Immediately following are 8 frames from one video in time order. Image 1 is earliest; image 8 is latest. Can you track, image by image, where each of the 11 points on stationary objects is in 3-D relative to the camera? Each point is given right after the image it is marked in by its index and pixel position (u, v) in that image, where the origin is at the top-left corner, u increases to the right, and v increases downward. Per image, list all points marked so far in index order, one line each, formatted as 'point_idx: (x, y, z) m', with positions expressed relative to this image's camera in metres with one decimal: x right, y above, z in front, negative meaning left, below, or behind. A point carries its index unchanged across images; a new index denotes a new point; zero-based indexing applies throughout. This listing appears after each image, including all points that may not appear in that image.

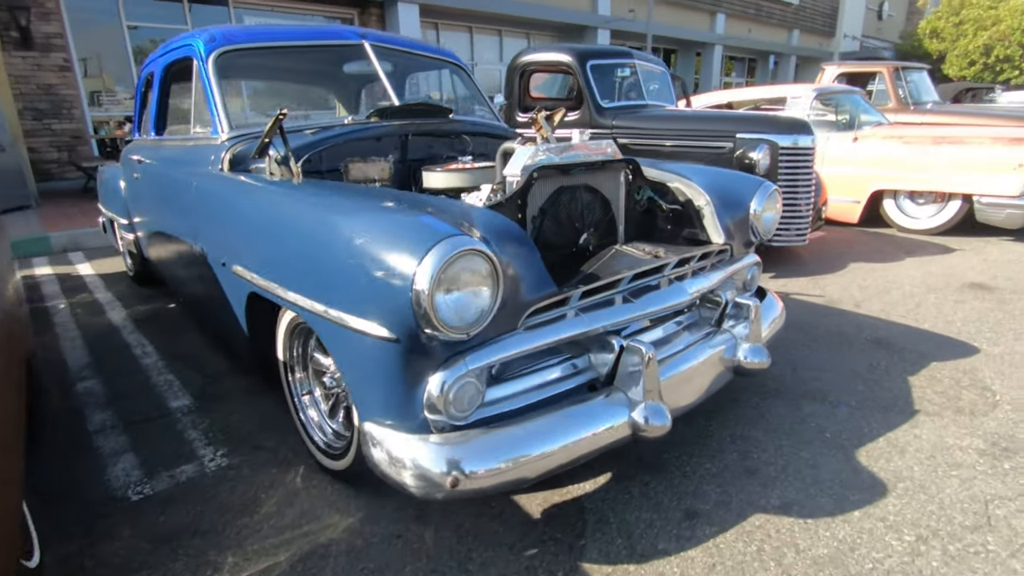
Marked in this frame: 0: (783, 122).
0: (+2.1, +1.4, +4.9) m
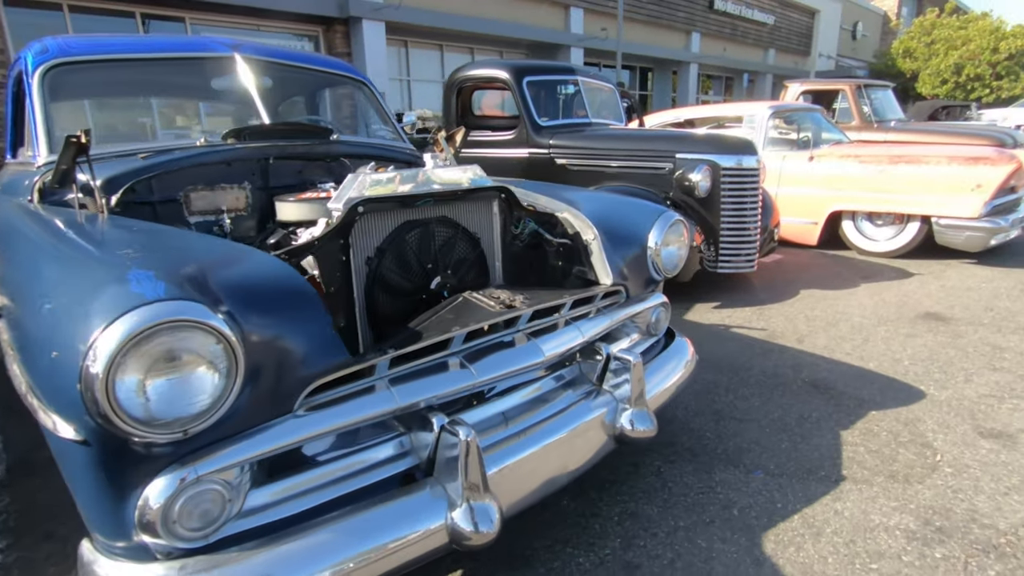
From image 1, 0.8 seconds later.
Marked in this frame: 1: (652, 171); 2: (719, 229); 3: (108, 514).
0: (+1.6, +1.1, +4.6) m
1: (+1.0, +0.9, +4.8) m
2: (+1.5, +0.4, +4.6) m
3: (-0.8, -0.4, +1.2) m
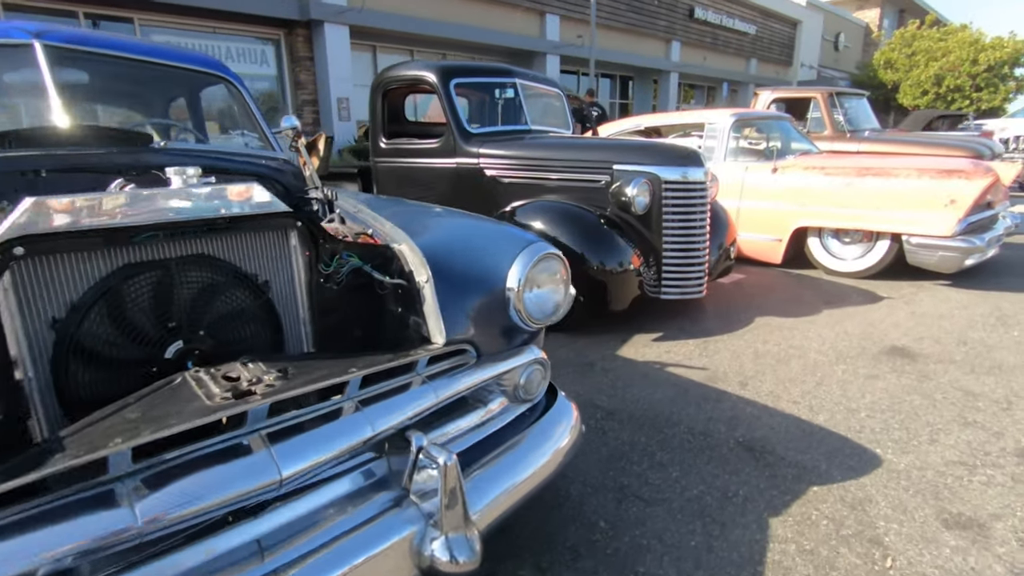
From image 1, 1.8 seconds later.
0: (+1.0, +0.9, +4.1) m
1: (+0.5, +0.7, +4.3) m
2: (+1.0, +0.2, +4.1) m
3: (-1.3, -0.6, +0.6) m
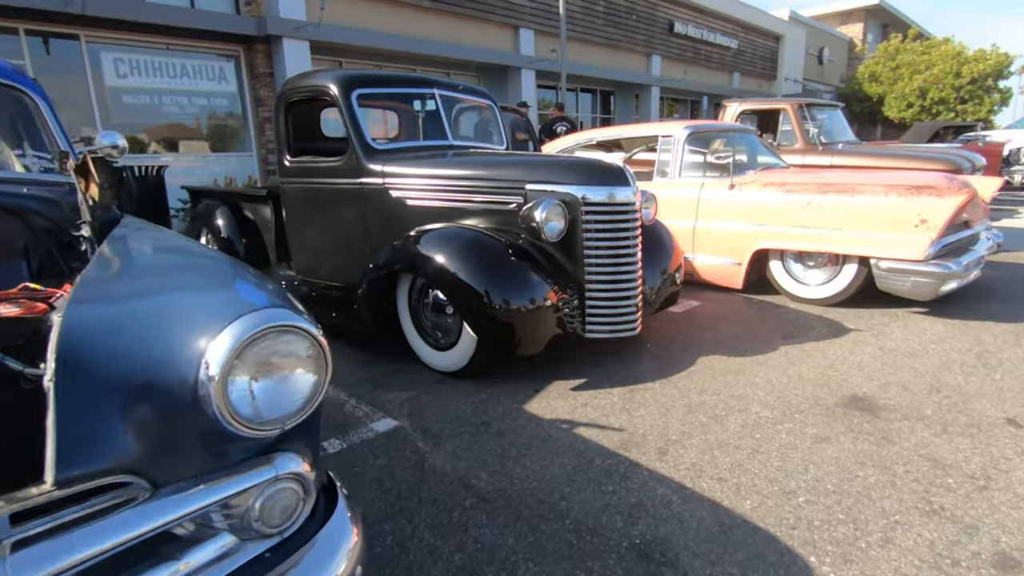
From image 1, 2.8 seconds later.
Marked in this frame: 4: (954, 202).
0: (+0.5, +0.7, +3.6) m
1: (-0.1, +0.5, +3.7) m
2: (+0.4, 0.0, +3.5) m
3: (-1.8, -0.7, 0.0) m
4: (+3.0, +0.6, +4.1) m
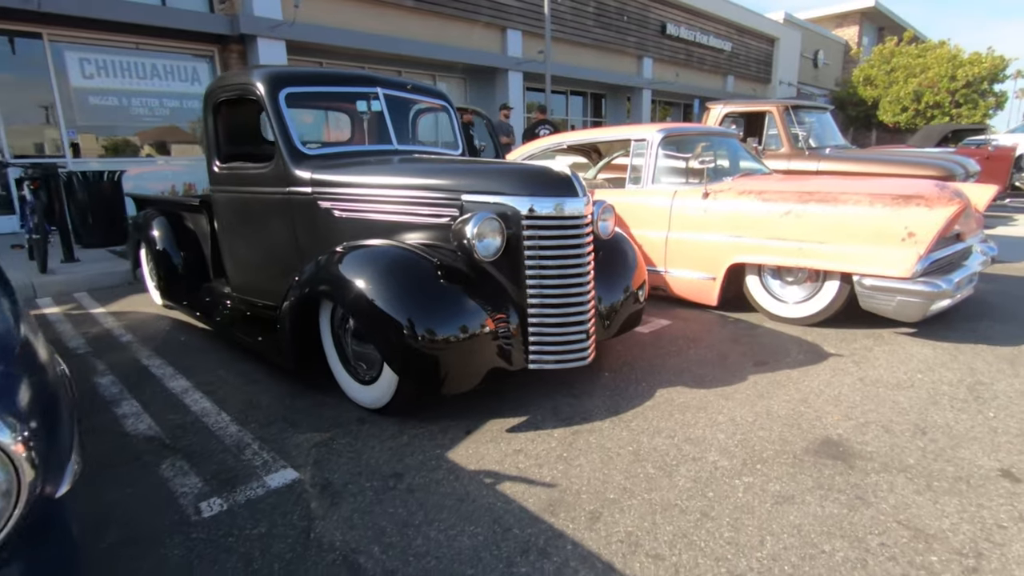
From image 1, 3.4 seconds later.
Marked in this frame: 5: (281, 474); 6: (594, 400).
0: (+0.1, +0.6, +3.2) m
1: (-0.4, +0.4, +3.3) m
2: (+0.1, -0.1, +3.1) m
3: (-2.1, -0.8, -0.4) m
4: (+2.6, +0.5, +3.8) m
5: (-1.0, -0.8, +2.5) m
6: (+0.4, -0.6, +3.2) m
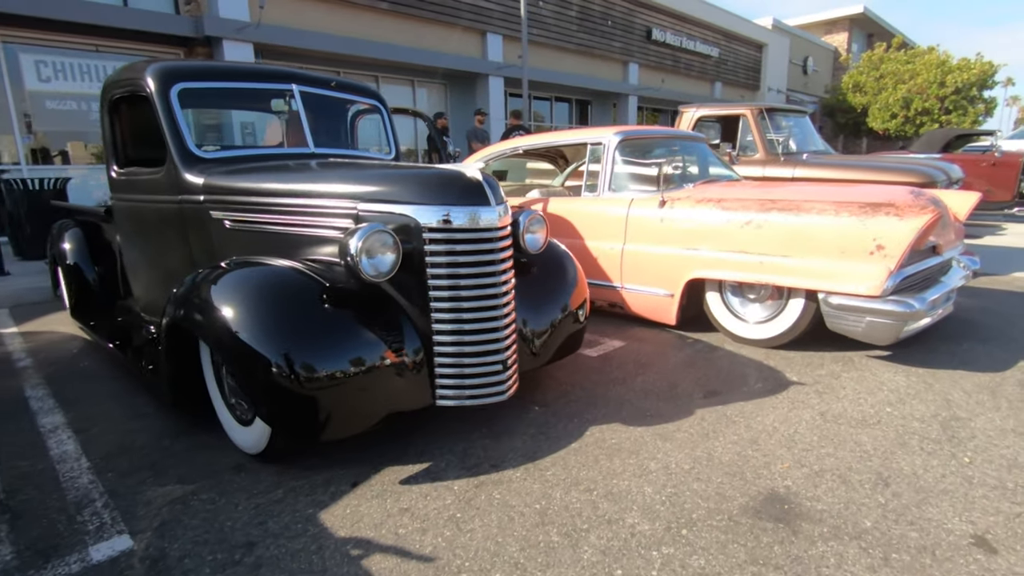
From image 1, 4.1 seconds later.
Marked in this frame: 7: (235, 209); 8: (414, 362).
0: (-0.3, +0.5, +2.8) m
1: (-0.9, +0.3, +2.9) m
2: (-0.4, -0.2, +2.7) m
3: (-2.5, -0.9, -0.9) m
4: (+2.2, +0.4, +3.4) m
5: (-1.4, -0.9, +2.1) m
6: (0.0, -0.7, +2.8) m
7: (-1.4, +0.4, +3.1) m
8: (-0.4, -0.3, +2.6) m
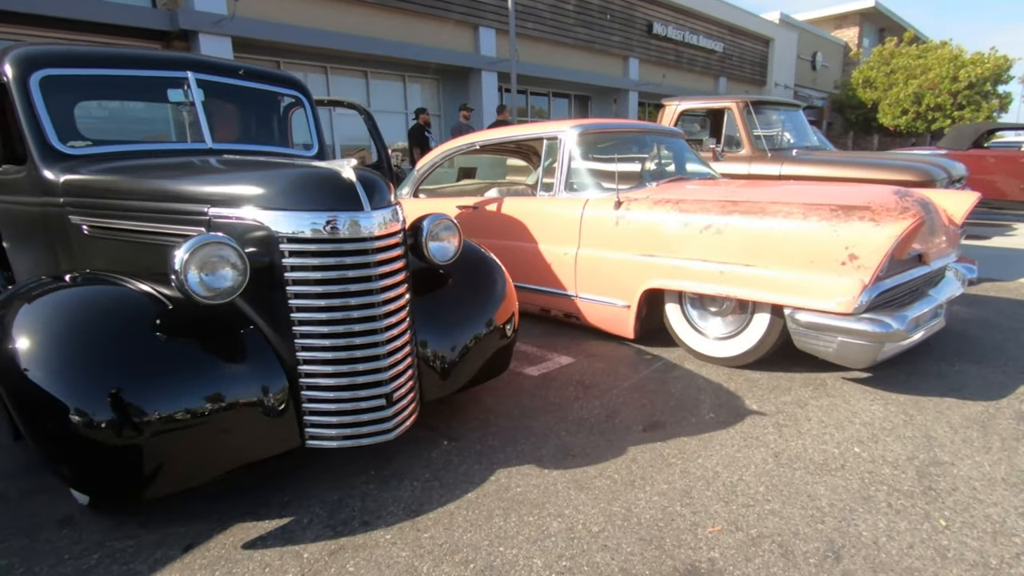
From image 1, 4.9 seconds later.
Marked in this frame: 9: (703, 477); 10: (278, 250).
0: (-0.7, +0.4, +2.3) m
1: (-1.3, +0.2, +2.5) m
2: (-0.8, -0.3, +2.3) m
3: (-3.0, -1.0, -1.3) m
4: (+1.8, +0.3, +2.9) m
5: (-1.8, -0.9, +1.7) m
6: (-0.4, -0.8, +2.3) m
7: (-1.8, +0.3, +2.7) m
8: (-0.8, -0.4, +2.2) m
9: (+0.7, -0.7, +2.4) m
10: (-0.8, +0.2, +2.2) m
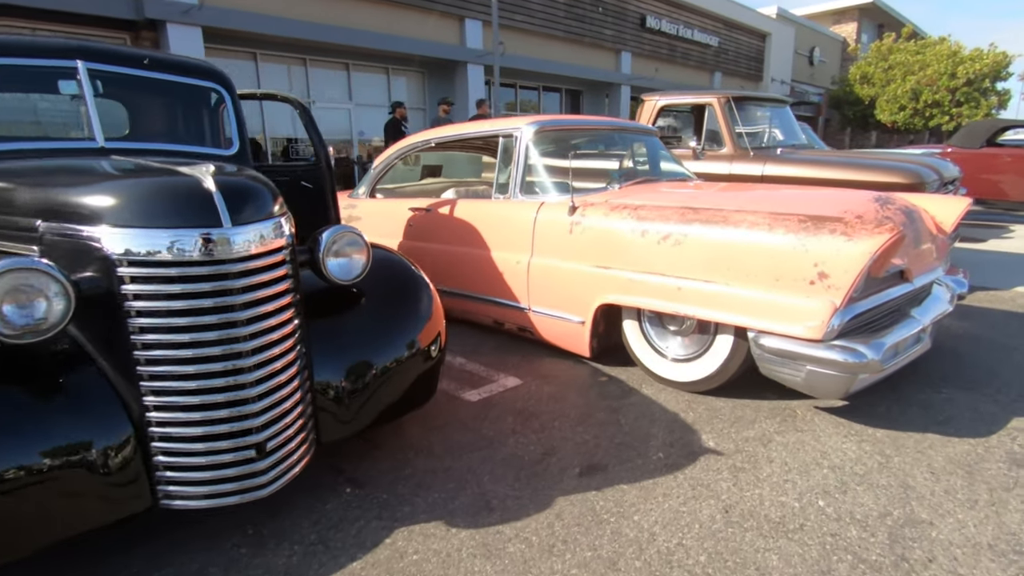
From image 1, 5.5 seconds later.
0: (-1.1, +0.3, +2.0) m
1: (-1.6, +0.1, +2.1) m
2: (-1.1, -0.4, +1.9) m
3: (-3.3, -1.1, -1.6) m
4: (+1.5, +0.2, +2.5) m
5: (-2.1, -1.0, +1.3) m
6: (-0.8, -0.9, +2.0) m
7: (-2.1, +0.3, +2.3) m
8: (-1.2, -0.5, +1.8) m
9: (+0.4, -0.8, +2.0) m
10: (-1.1, +0.1, +1.8) m
